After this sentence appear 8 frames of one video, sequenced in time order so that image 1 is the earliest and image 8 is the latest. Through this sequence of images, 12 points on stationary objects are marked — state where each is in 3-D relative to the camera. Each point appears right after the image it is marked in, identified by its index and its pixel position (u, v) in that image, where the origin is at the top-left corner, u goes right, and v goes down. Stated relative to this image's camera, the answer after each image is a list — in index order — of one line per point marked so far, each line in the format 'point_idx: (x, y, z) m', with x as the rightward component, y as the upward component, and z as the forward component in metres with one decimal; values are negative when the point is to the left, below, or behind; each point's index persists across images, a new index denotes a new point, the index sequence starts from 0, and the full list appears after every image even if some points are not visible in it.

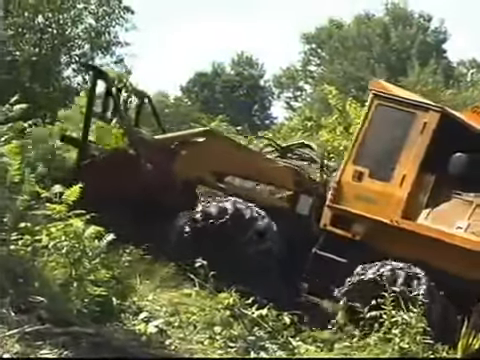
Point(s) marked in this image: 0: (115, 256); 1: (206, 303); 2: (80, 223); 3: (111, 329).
0: (-0.7, -0.4, +7.9) m
1: (-0.2, -0.6, +7.3) m
2: (-0.8, -0.2, +7.3) m
3: (-0.5, -0.6, +6.2) m
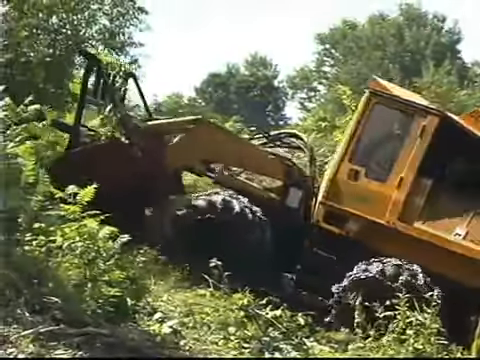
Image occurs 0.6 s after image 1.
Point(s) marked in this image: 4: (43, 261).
0: (-0.6, -0.4, +7.9) m
1: (-0.1, -0.6, +7.3) m
2: (-0.7, -0.2, +7.3) m
3: (-0.5, -0.6, +6.2) m
4: (-0.9, -0.4, +6.8) m
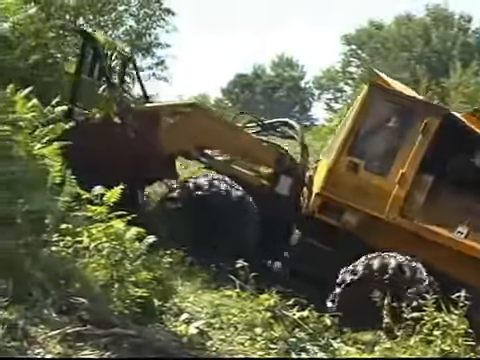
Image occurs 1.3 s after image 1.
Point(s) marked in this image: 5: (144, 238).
0: (-0.4, -0.4, +7.9) m
1: (0.0, -0.6, +7.3) m
2: (-0.6, -0.2, +7.3) m
3: (-0.4, -0.6, +6.2) m
4: (-0.8, -0.4, +6.8) m
5: (-0.5, -0.3, +7.8) m
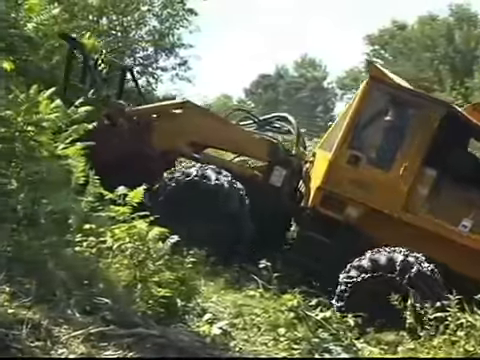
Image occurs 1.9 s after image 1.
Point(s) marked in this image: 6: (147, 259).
0: (-0.3, -0.4, +7.9) m
1: (+0.1, -0.6, +7.3) m
2: (-0.5, -0.2, +7.3) m
3: (-0.3, -0.6, +6.2) m
4: (-0.7, -0.4, +6.8) m
5: (-0.4, -0.3, +7.8) m
6: (-0.4, -0.4, +7.0) m
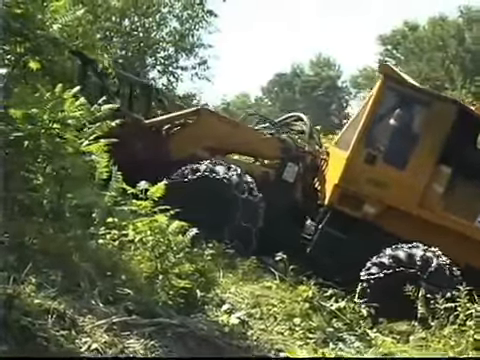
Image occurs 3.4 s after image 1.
0: (-0.2, -0.4, +8.2) m
1: (+0.2, -0.6, +7.6) m
2: (-0.4, -0.2, +7.6) m
3: (-0.2, -0.6, +6.5) m
4: (-0.6, -0.3, +7.1) m
5: (-0.3, -0.3, +8.0) m
6: (-0.3, -0.3, +7.2) m
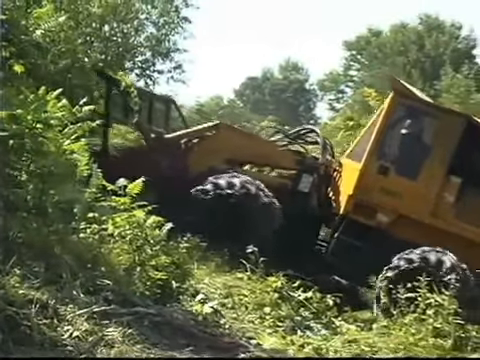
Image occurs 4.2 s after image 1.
0: (-0.4, -0.4, +8.6) m
1: (+0.1, -0.6, +8.0) m
2: (-0.5, -0.2, +8.0) m
3: (-0.3, -0.6, +6.9) m
4: (-0.7, -0.3, +7.5) m
5: (-0.4, -0.3, +8.4) m
6: (-0.5, -0.3, +7.6) m
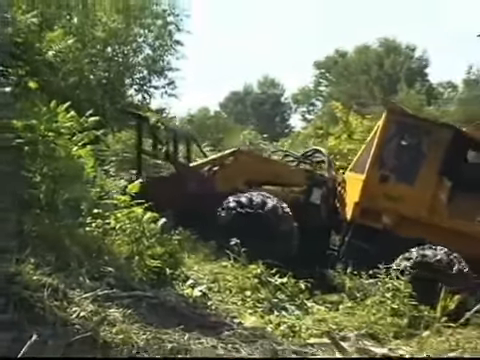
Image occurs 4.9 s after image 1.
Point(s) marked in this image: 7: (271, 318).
0: (-0.5, -0.4, +9.7) m
1: (0.0, -0.6, +9.1) m
2: (-0.6, -0.2, +9.2) m
3: (-0.4, -0.6, +8.0) m
4: (-0.8, -0.3, +8.6) m
5: (-0.5, -0.3, +9.6) m
6: (-0.6, -0.3, +8.8) m
7: (+0.2, -0.8, +8.2) m
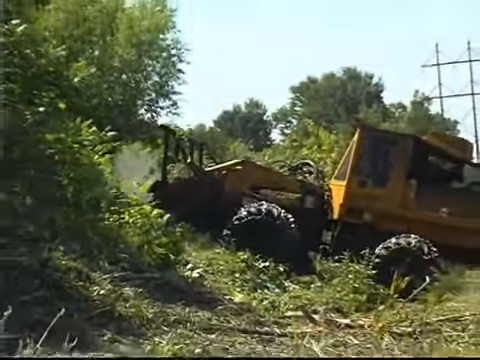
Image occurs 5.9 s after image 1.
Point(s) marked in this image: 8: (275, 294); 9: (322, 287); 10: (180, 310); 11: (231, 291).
0: (-0.5, -0.4, +11.7) m
1: (-0.1, -0.6, +11.1) m
2: (-0.7, -0.2, +11.1) m
3: (-0.5, -0.6, +10.0) m
4: (-0.9, -0.4, +10.6) m
5: (-0.6, -0.3, +11.5) m
6: (-0.6, -0.4, +10.7) m
7: (+0.1, -0.8, +10.2) m
8: (+0.2, -0.8, +10.3) m
9: (+0.6, -0.7, +10.3) m
10: (-0.4, -0.8, +9.2) m
11: (-0.1, -0.8, +10.1) m
